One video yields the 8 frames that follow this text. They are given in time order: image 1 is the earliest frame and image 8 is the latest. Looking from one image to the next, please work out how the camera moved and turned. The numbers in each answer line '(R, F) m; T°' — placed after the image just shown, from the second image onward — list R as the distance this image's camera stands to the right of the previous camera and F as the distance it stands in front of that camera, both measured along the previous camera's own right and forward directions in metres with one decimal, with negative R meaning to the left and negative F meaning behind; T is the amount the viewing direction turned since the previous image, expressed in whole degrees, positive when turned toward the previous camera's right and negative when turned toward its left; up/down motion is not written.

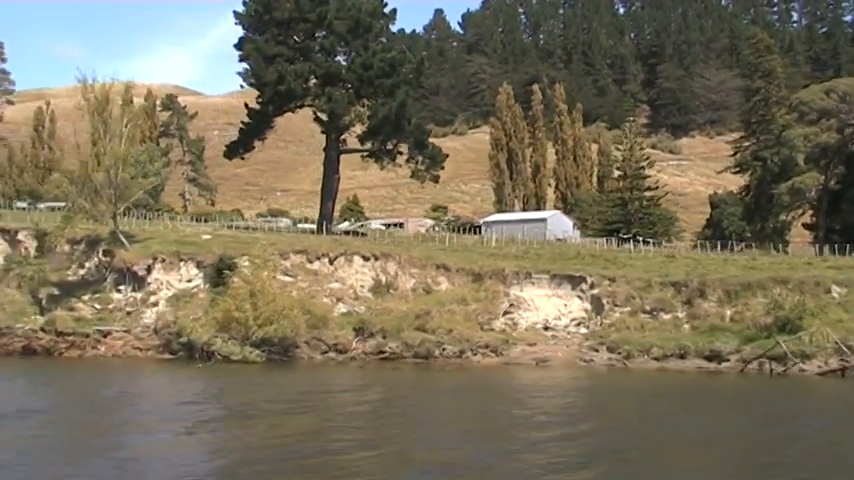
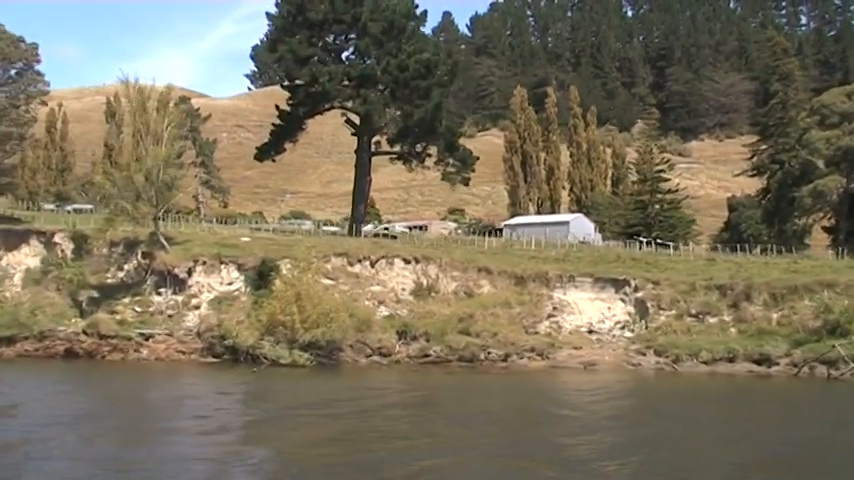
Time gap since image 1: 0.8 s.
(-2.2, +0.3) m; 0°
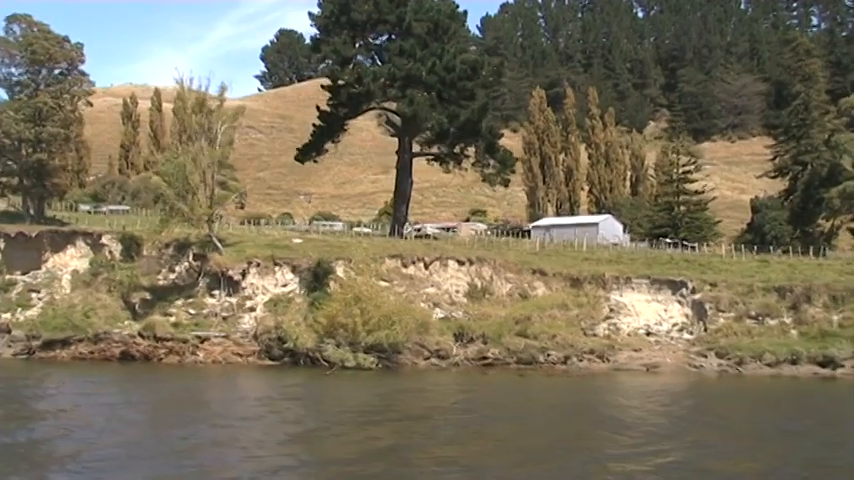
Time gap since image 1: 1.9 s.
(-2.8, +0.4) m; 0°
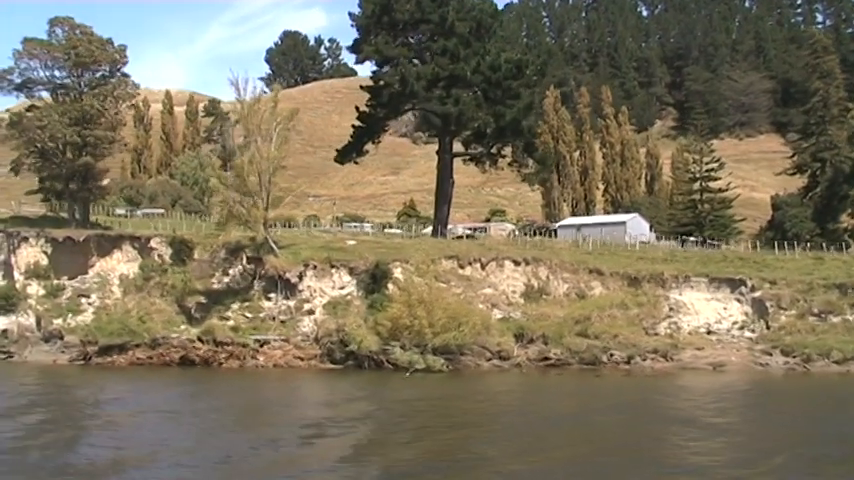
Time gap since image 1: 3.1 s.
(-3.1, +0.5) m; +1°
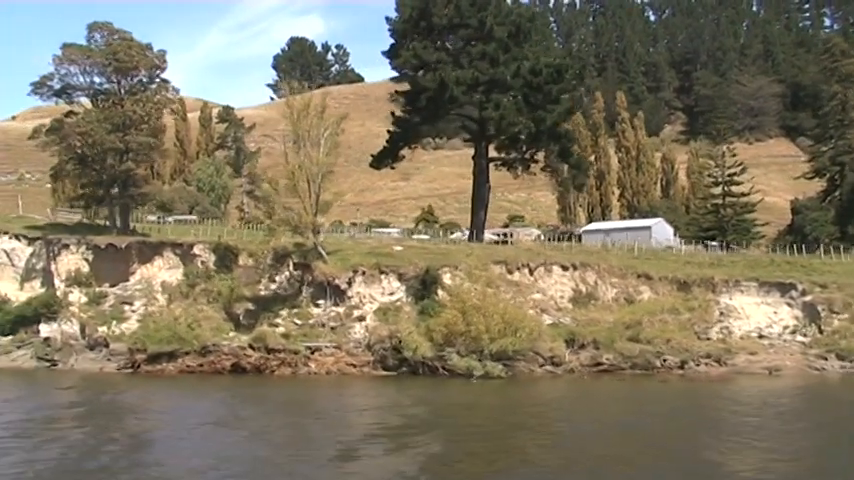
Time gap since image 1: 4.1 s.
(-2.5, +0.3) m; 0°
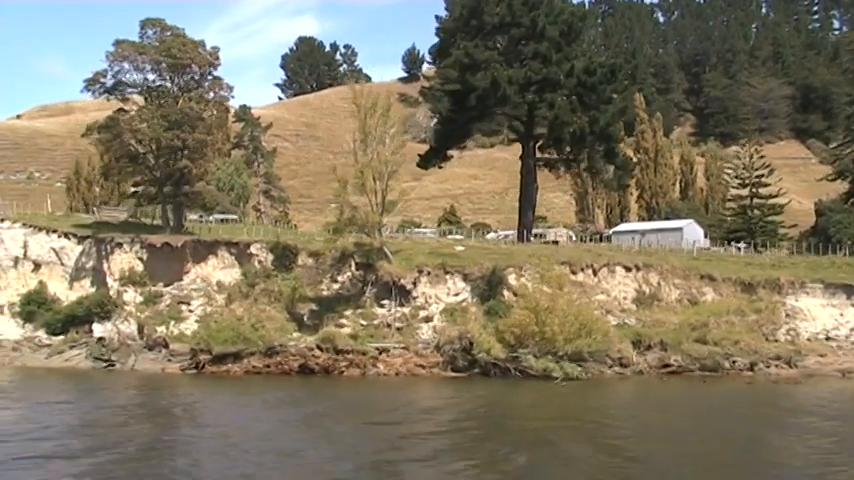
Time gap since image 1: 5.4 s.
(-3.4, +0.5) m; +1°
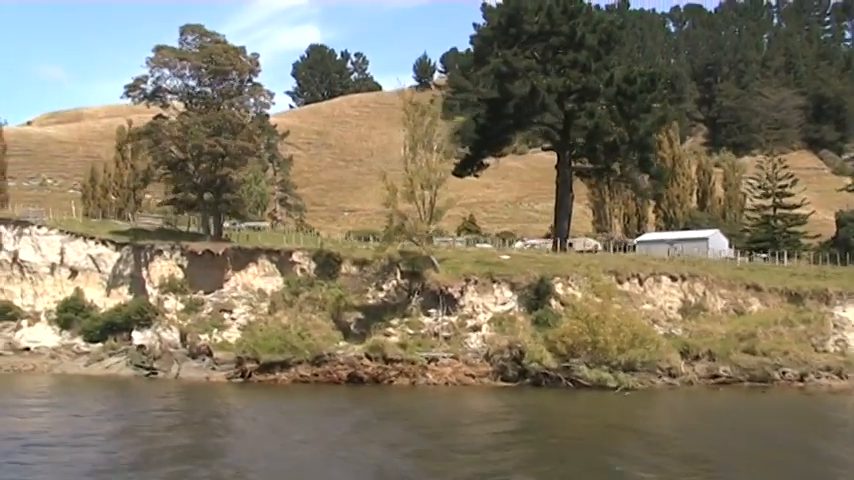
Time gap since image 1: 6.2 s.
(-2.2, +0.3) m; 0°
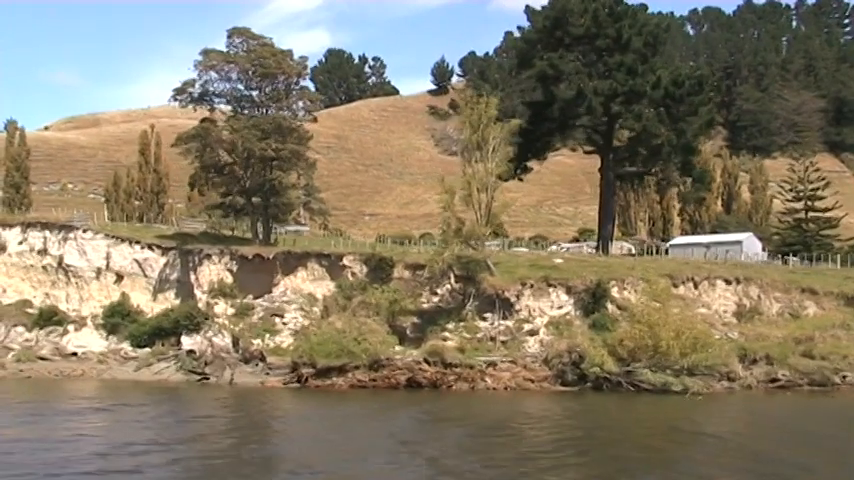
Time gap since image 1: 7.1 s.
(-2.2, +0.3) m; 0°
